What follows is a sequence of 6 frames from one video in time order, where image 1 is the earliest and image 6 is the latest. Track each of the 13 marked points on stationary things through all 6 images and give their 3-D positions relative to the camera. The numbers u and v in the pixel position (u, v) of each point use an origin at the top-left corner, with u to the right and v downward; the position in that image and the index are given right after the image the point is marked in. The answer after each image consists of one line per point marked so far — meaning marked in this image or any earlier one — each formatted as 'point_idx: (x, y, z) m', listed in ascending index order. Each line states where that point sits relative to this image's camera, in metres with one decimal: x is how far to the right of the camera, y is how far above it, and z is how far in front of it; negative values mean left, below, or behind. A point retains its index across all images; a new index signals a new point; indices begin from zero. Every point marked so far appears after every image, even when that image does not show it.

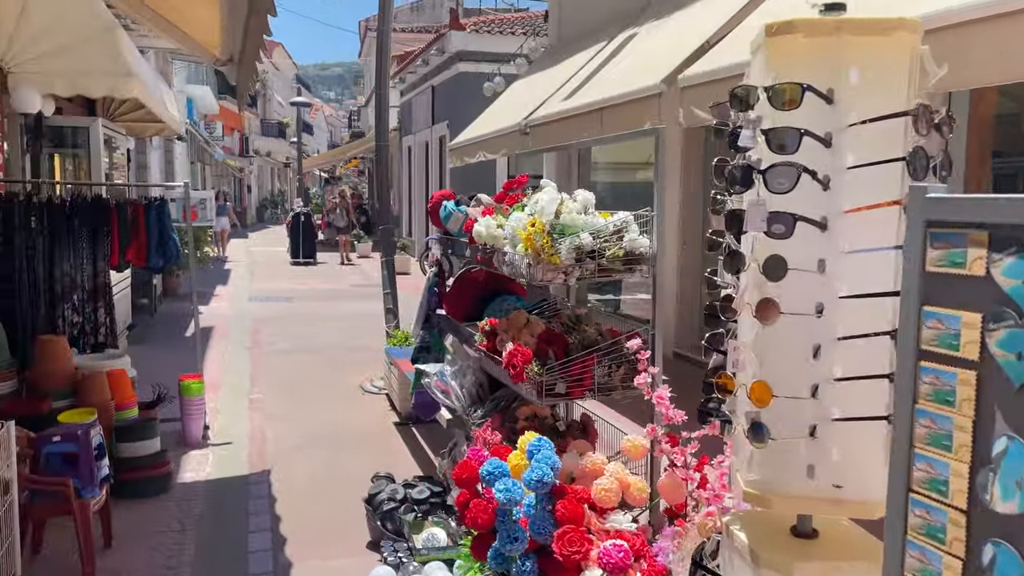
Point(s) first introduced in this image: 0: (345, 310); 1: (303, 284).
0: (-2.5, -0.3, +11.9) m
1: (-3.9, +0.1, +15.1) m
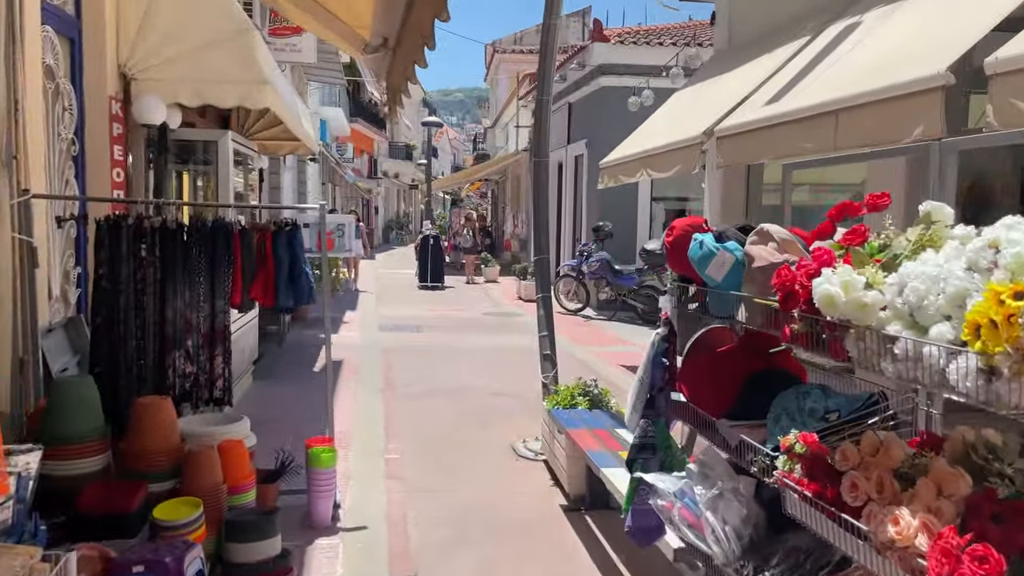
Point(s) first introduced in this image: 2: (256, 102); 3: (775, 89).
0: (-0.4, -0.8, +10.8) m
1: (-1.4, -0.4, +14.2) m
2: (-1.9, +1.4, +5.9) m
3: (+2.1, +1.6, +6.3) m
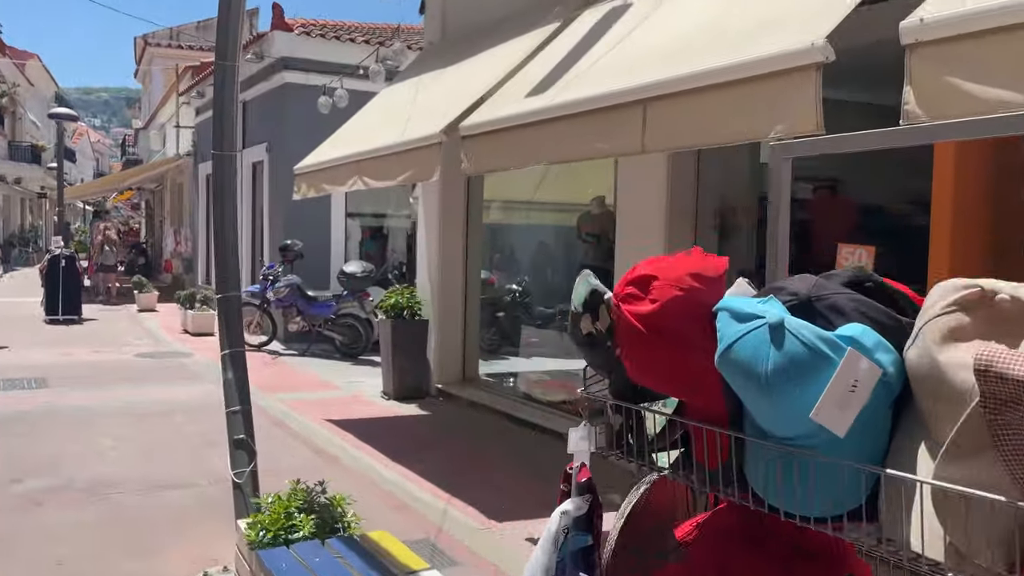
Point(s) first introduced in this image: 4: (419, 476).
0: (-3.9, -1.2, +8.2) m
1: (-6.1, -0.9, +10.9) m
2: (-3.4, +1.1, +3.1) m
3: (+0.1, +1.3, +5.1) m
4: (-0.7, -1.4, +5.9) m
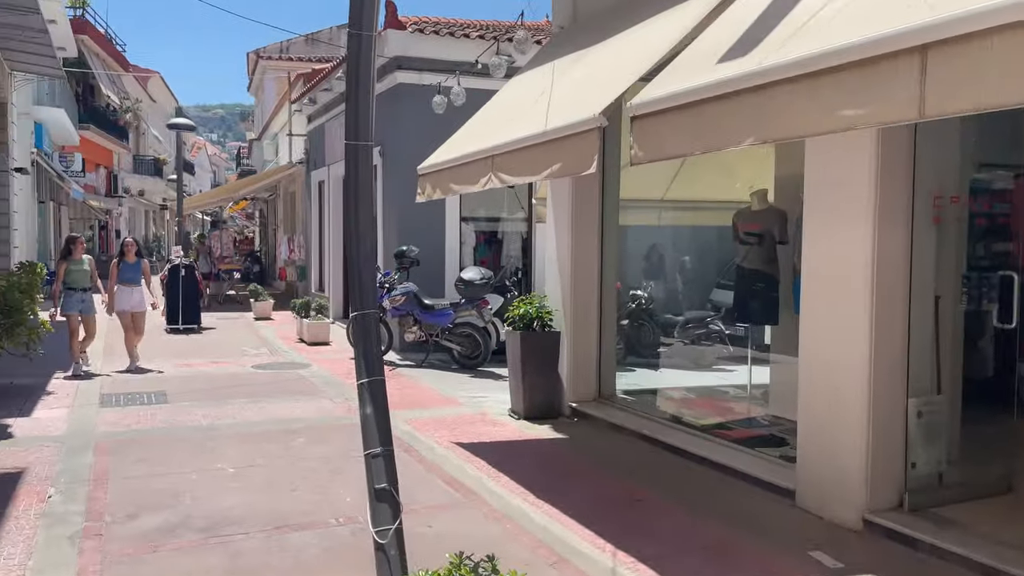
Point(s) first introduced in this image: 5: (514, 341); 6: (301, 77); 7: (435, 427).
0: (-2.5, -1.3, +7.7) m
1: (-4.4, -1.1, +10.7) m
2: (-2.7, +1.0, +2.7) m
3: (+1.1, +1.3, +4.2) m
4: (+0.4, -1.5, +5.1) m
5: (0.0, -0.5, +7.7) m
6: (-5.2, +5.2, +19.7) m
7: (-0.7, -1.3, +7.4) m
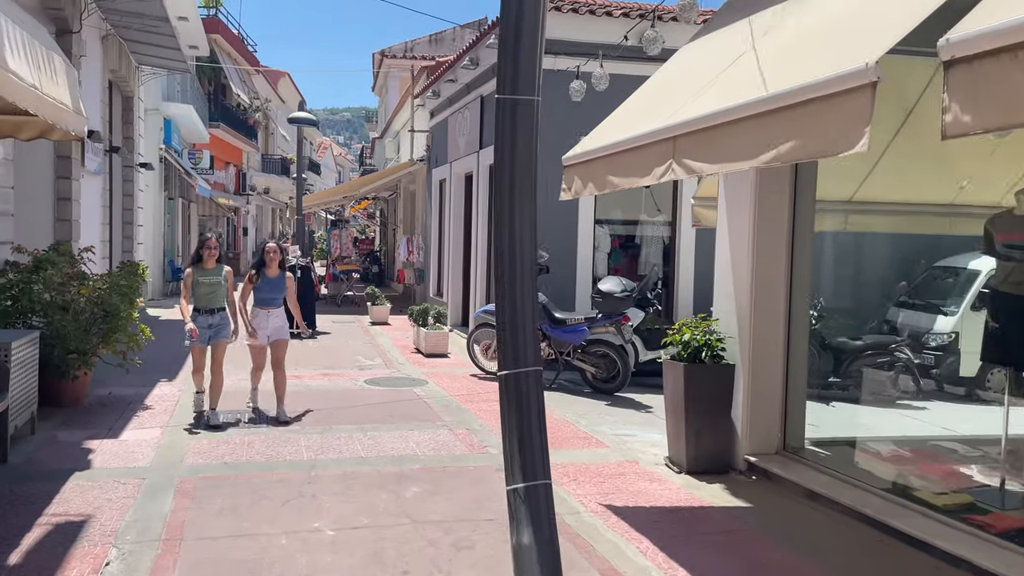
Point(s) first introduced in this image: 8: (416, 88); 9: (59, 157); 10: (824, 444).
0: (-1.2, -1.4, +6.6) m
1: (-2.7, -1.1, +9.8) m
2: (-2.1, +0.9, +1.6) m
3: (+1.8, +1.1, +2.5) m
4: (+1.2, -1.6, +3.5) m
5: (+1.3, -0.7, +6.2) m
6: (-2.1, +5.1, +18.8) m
7: (+0.5, -1.4, +6.0) m
8: (-2.3, +4.8, +19.1) m
9: (-6.0, +1.7, +10.5) m
10: (+2.4, -1.2, +6.1) m
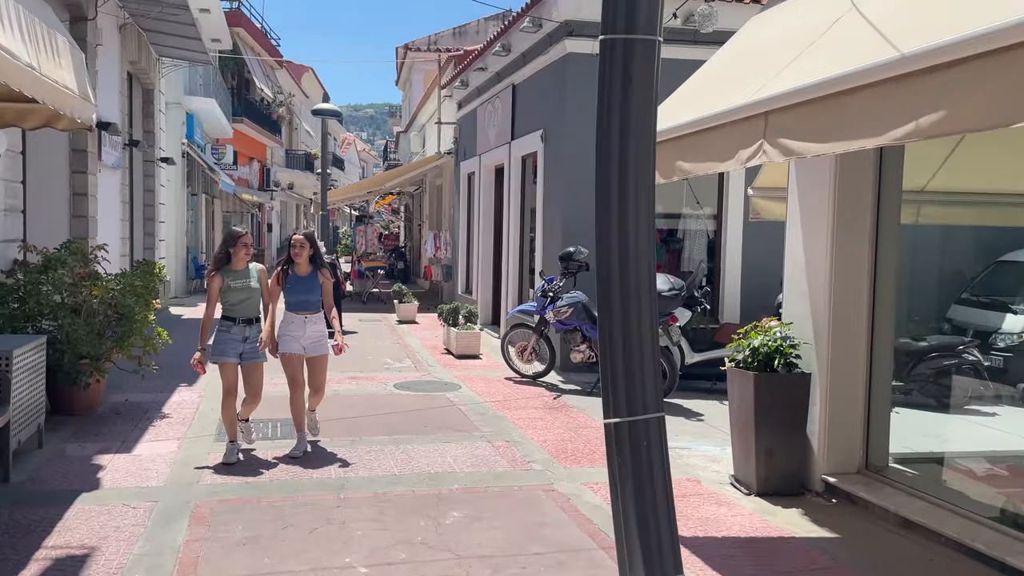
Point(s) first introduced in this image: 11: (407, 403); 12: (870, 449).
0: (-0.9, -1.4, +6.0) m
1: (-2.2, -1.1, +9.3) m
2: (-1.8, +0.9, +1.0) m
3: (+2.1, +1.1, +1.9) m
4: (+1.5, -1.7, +2.9) m
5: (+1.6, -0.7, +5.6) m
6: (-1.4, +5.2, +18.2) m
7: (+0.8, -1.4, +5.4) m
8: (-1.6, +4.9, +18.5) m
9: (-5.5, +1.7, +10.0) m
10: (+2.8, -1.2, +5.4) m
11: (-1.1, -1.2, +8.4) m
12: (+2.5, -1.1, +5.6) m
